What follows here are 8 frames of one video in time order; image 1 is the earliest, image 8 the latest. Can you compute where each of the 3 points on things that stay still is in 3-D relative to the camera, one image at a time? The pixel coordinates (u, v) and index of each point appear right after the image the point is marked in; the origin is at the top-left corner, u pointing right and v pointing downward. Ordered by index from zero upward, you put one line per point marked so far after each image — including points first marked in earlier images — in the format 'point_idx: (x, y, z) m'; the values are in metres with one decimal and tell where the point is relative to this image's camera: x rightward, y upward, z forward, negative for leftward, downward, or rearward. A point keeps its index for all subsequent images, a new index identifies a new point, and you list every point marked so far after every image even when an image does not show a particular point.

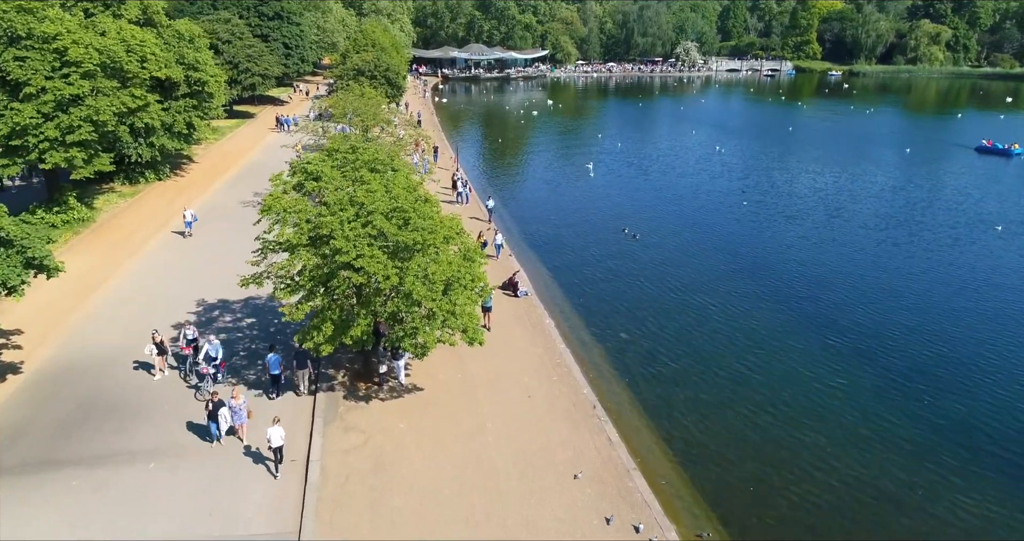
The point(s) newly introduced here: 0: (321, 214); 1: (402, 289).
0: (-6.7, +1.9, +18.2) m
1: (-3.8, -0.7, +18.1) m
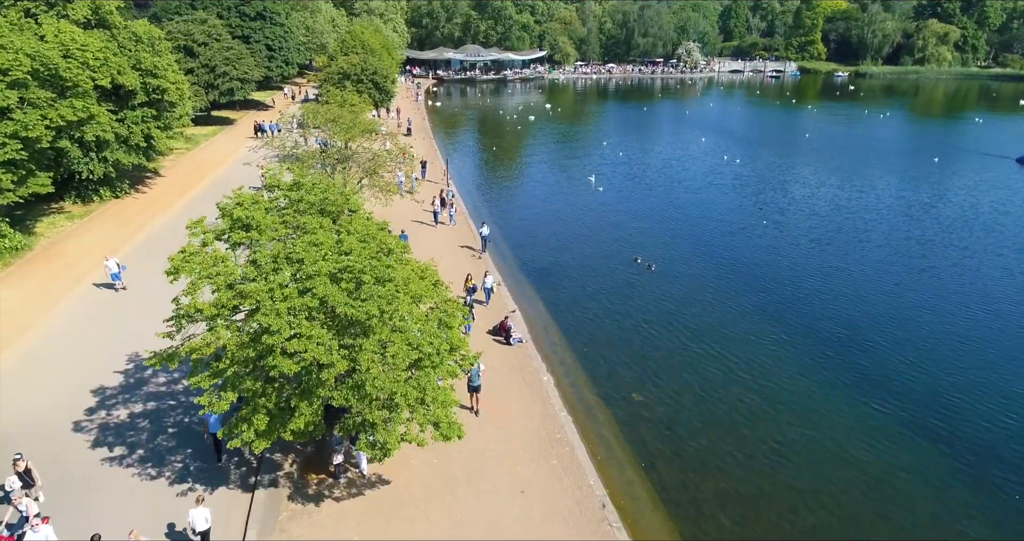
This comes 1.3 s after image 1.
0: (-7.1, -0.2, +13.9) m
1: (-4.2, -2.8, +13.8) m
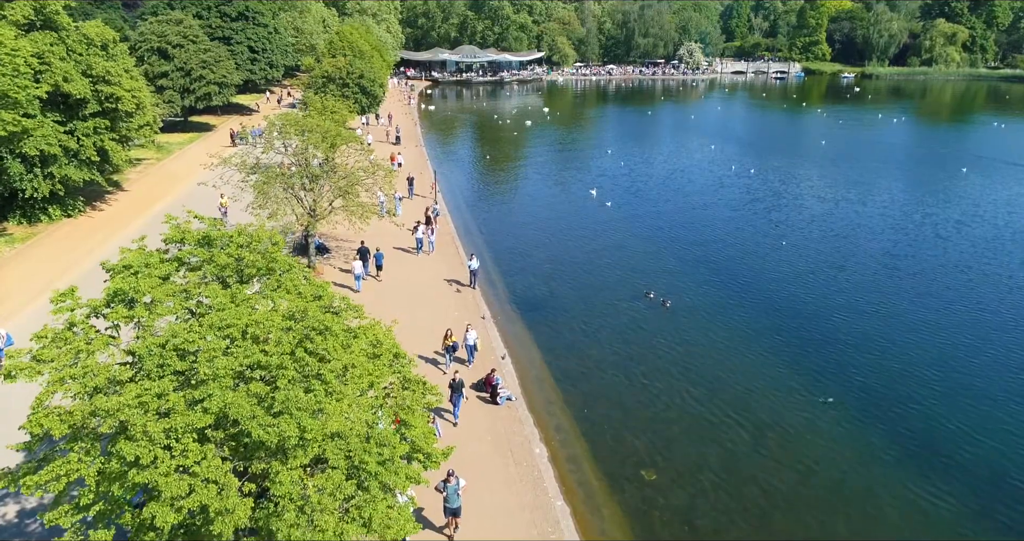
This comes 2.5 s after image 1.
0: (-7.6, -2.1, +10.1) m
1: (-4.7, -4.7, +10.0) m
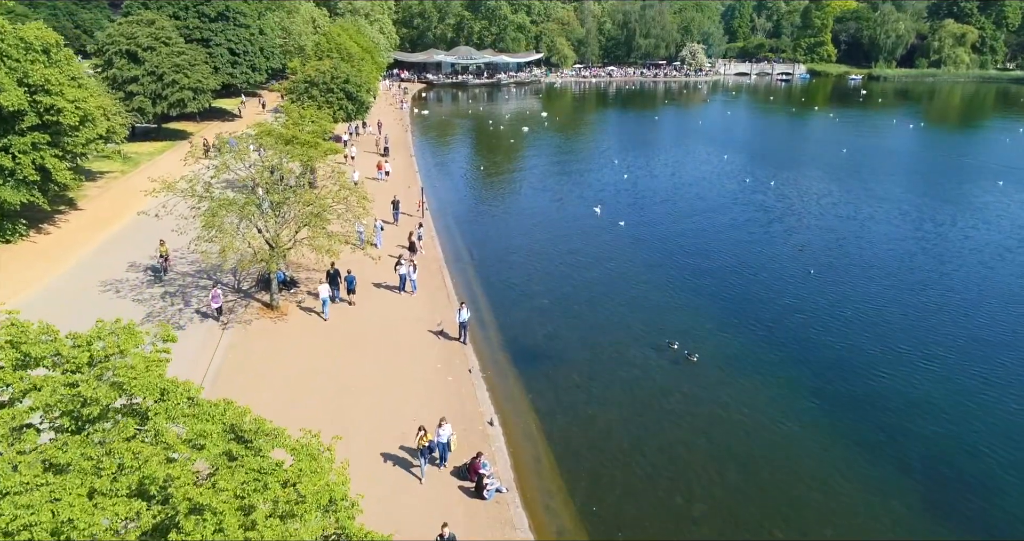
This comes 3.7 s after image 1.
0: (-7.9, -4.1, +6.0) m
1: (-5.0, -6.7, +5.9) m
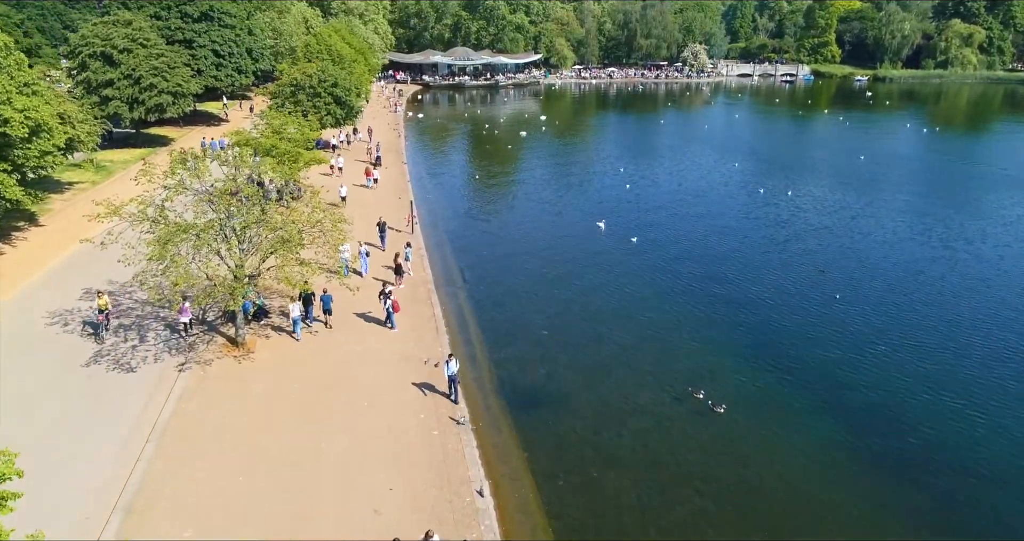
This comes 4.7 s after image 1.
0: (-8.1, -5.6, +3.0) m
1: (-5.2, -8.2, +2.9) m
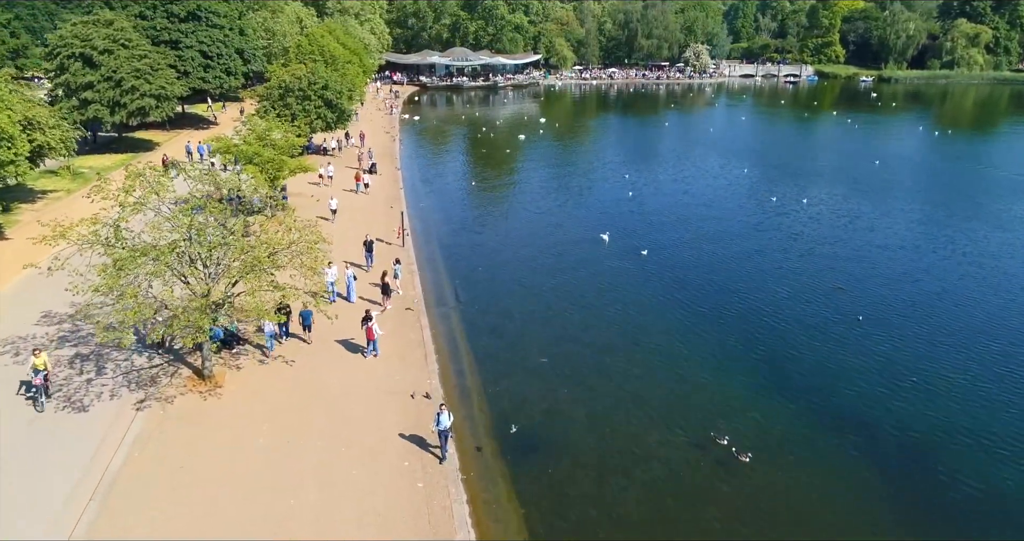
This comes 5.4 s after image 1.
0: (-8.3, -6.7, +0.8) m
1: (-5.3, -9.3, +0.7) m
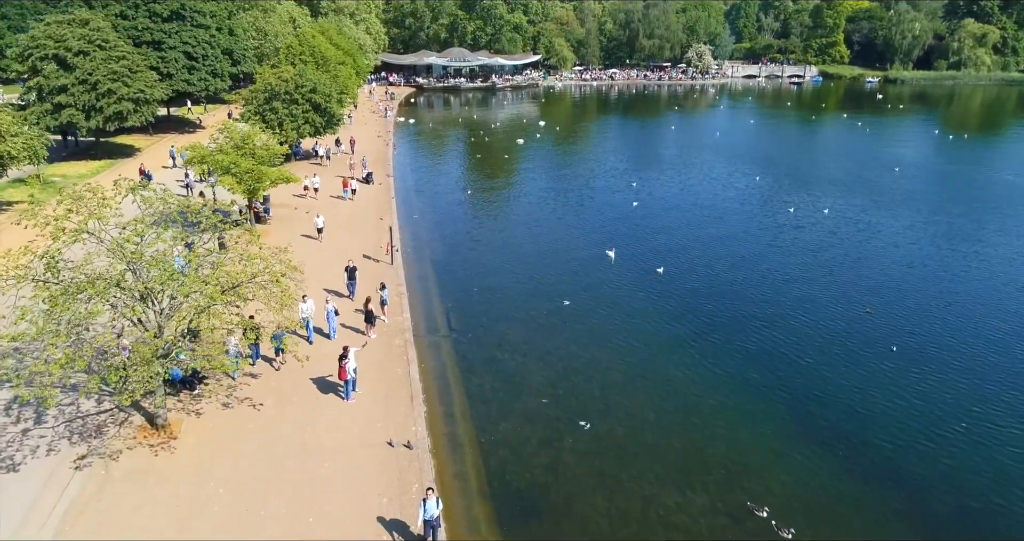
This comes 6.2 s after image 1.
0: (-8.4, -7.9, -1.9) m
1: (-5.4, -10.5, -2.0) m
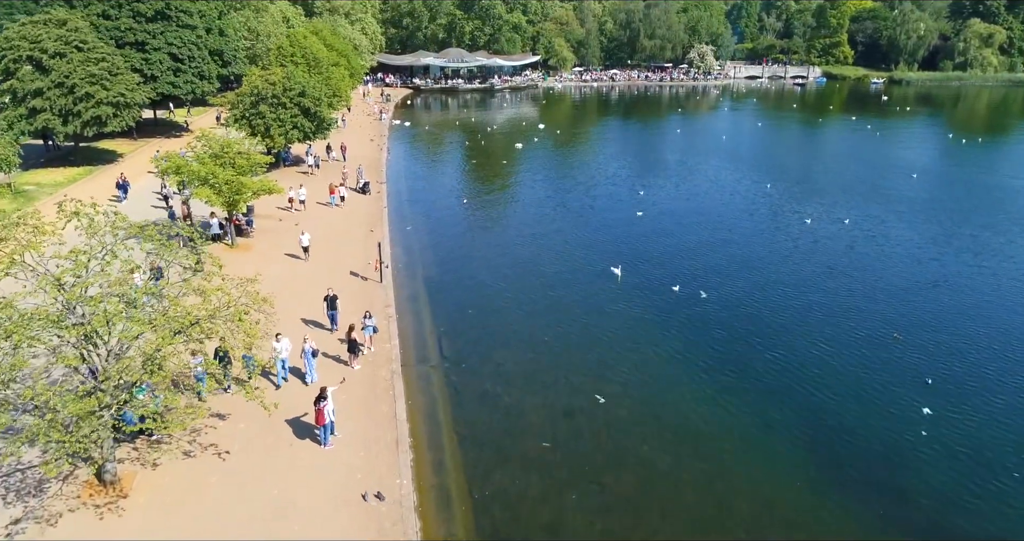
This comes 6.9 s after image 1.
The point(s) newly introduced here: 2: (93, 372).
0: (-8.5, -9.1, -4.2) m
1: (-5.5, -11.7, -4.3) m
2: (-13.4, -3.2, +16.7) m
